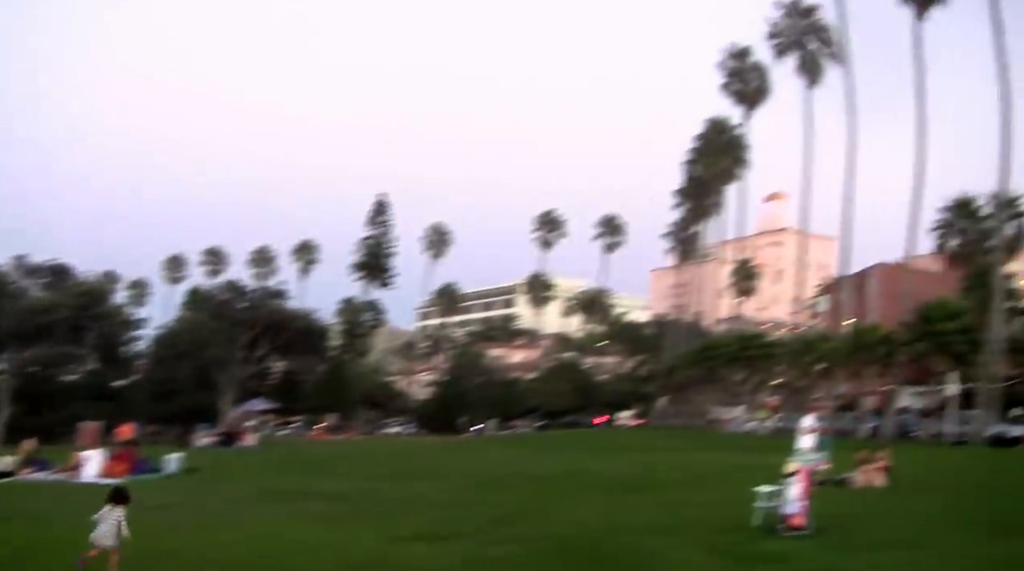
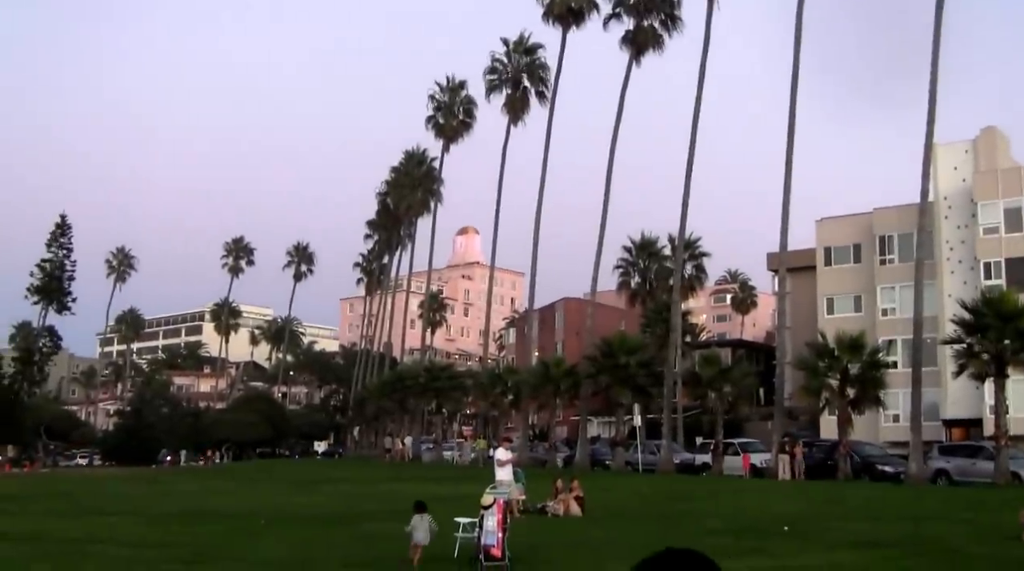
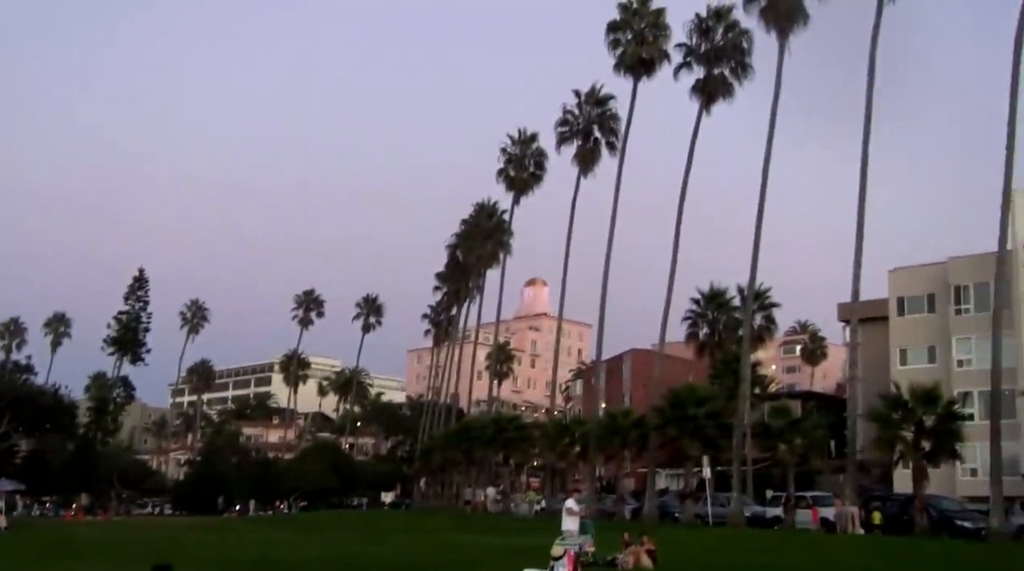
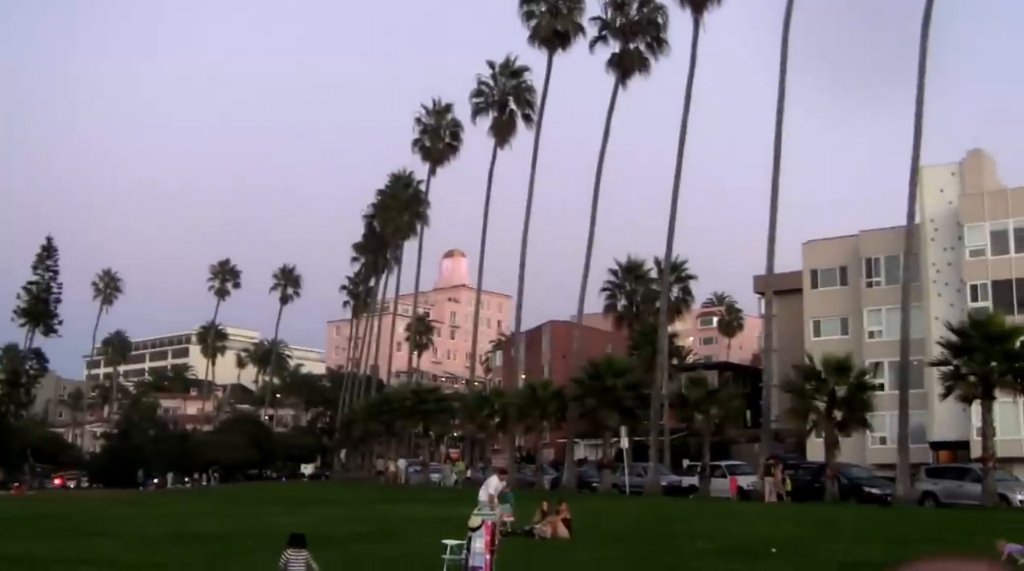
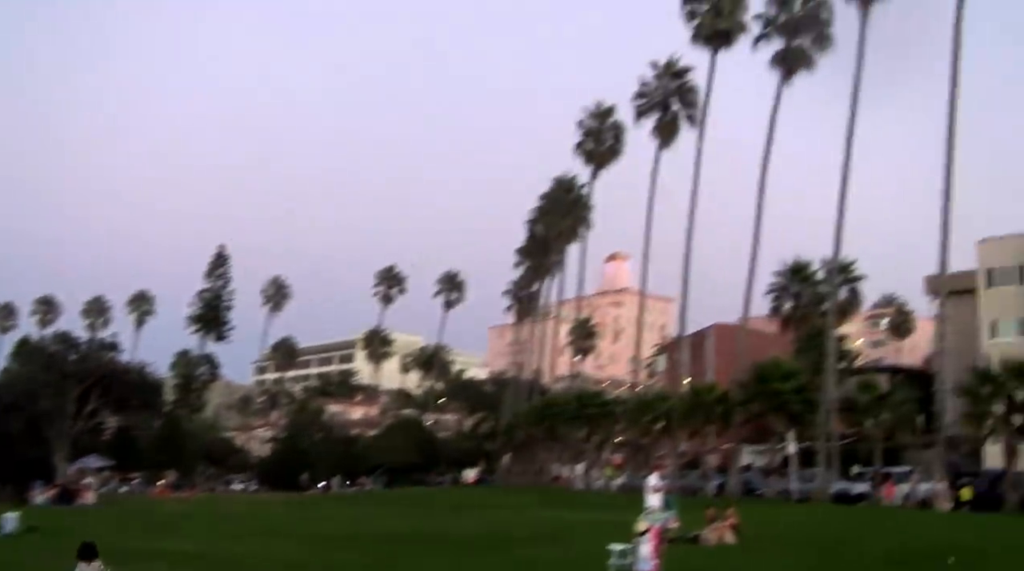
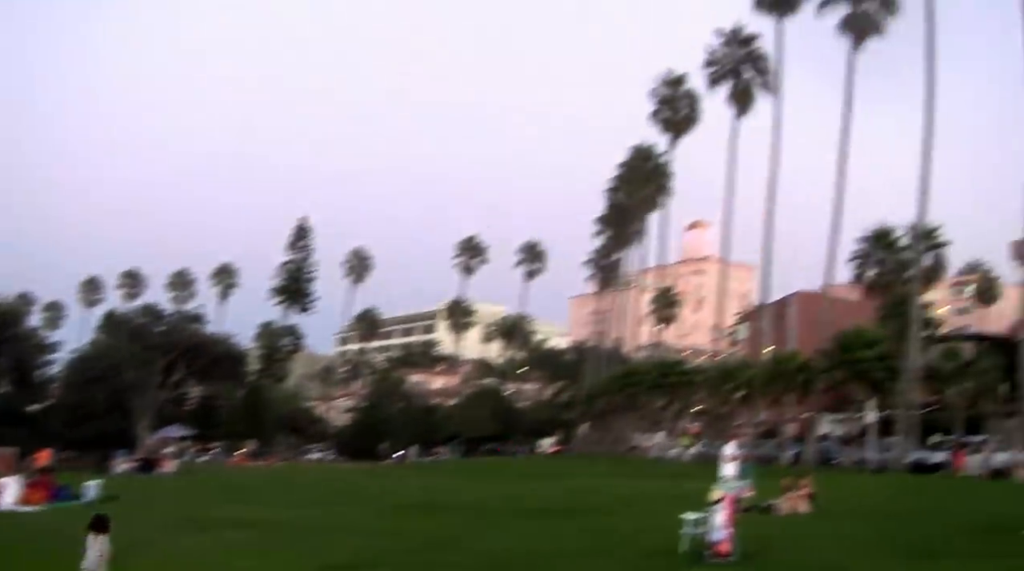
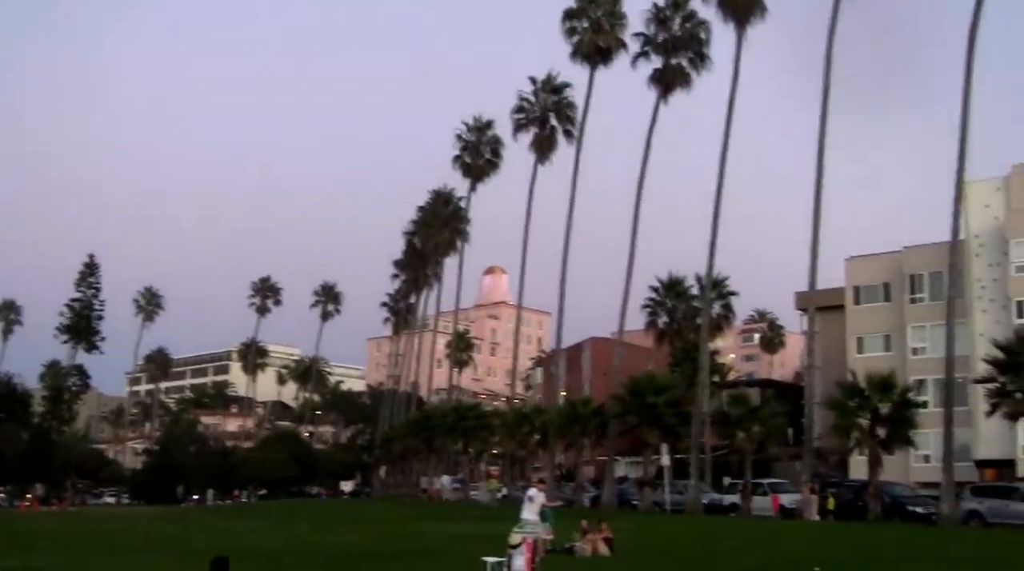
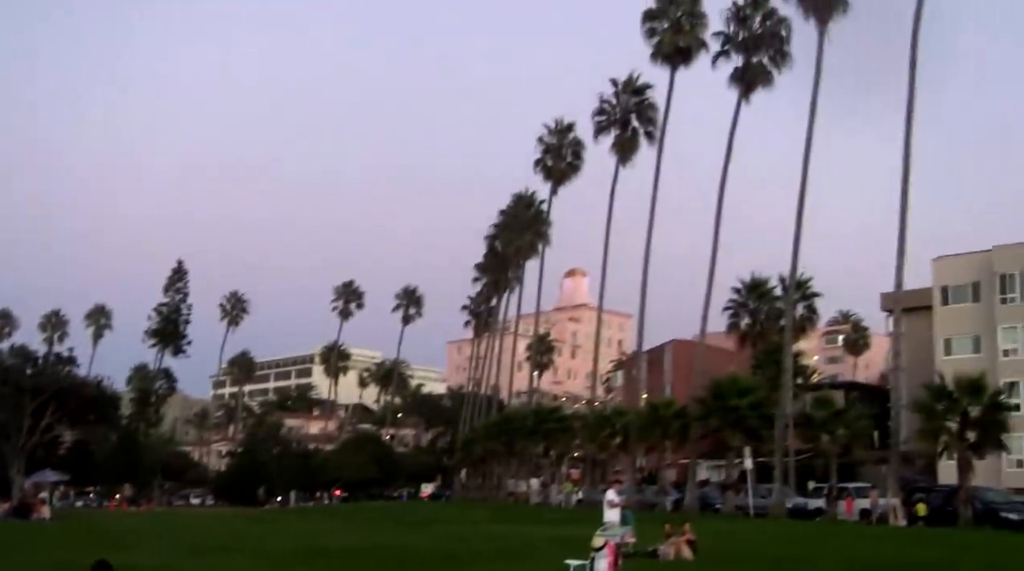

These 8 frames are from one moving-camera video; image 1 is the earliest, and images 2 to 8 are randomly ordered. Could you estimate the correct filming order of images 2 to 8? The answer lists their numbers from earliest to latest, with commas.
6, 5, 8, 3, 7, 4, 2
